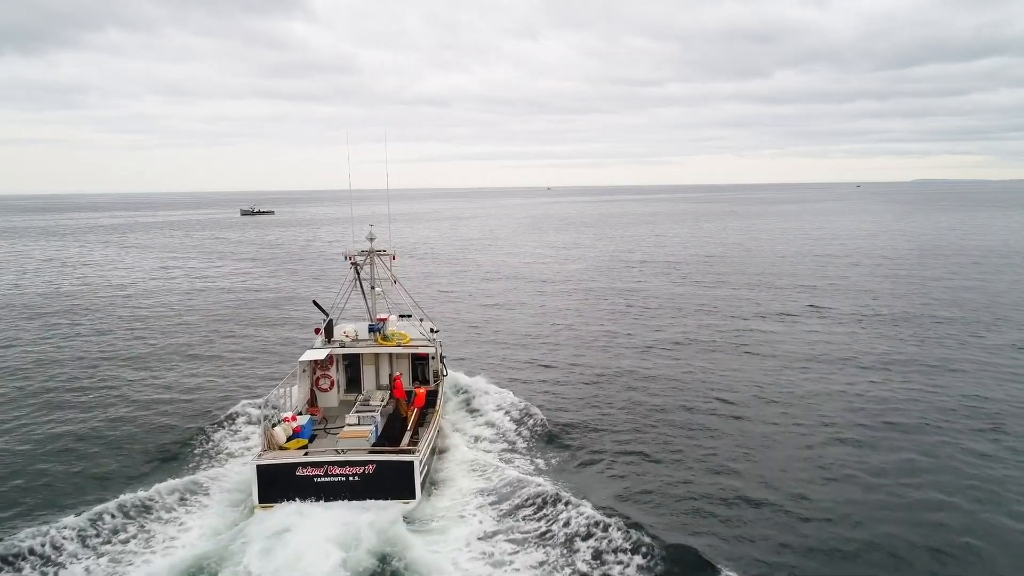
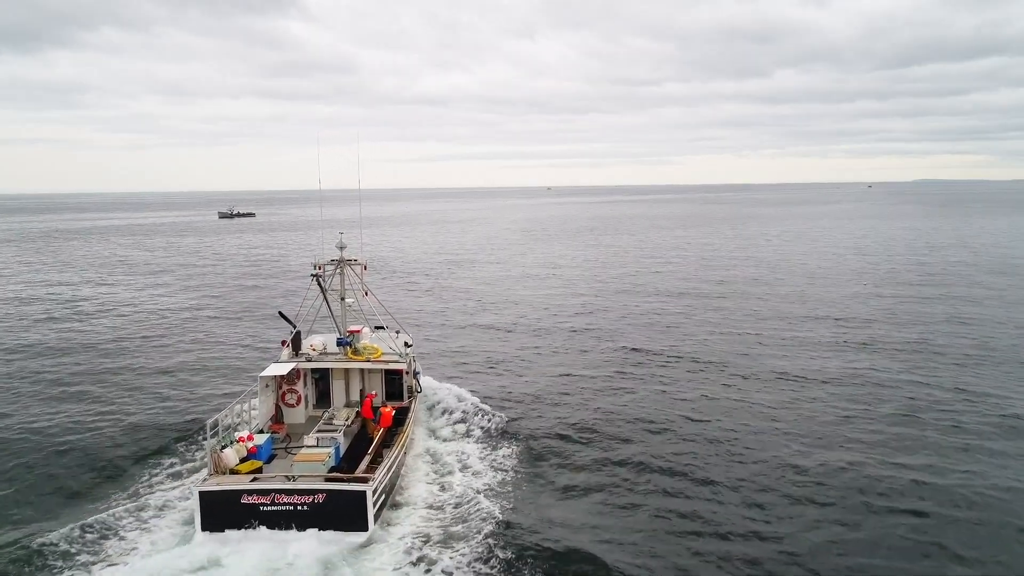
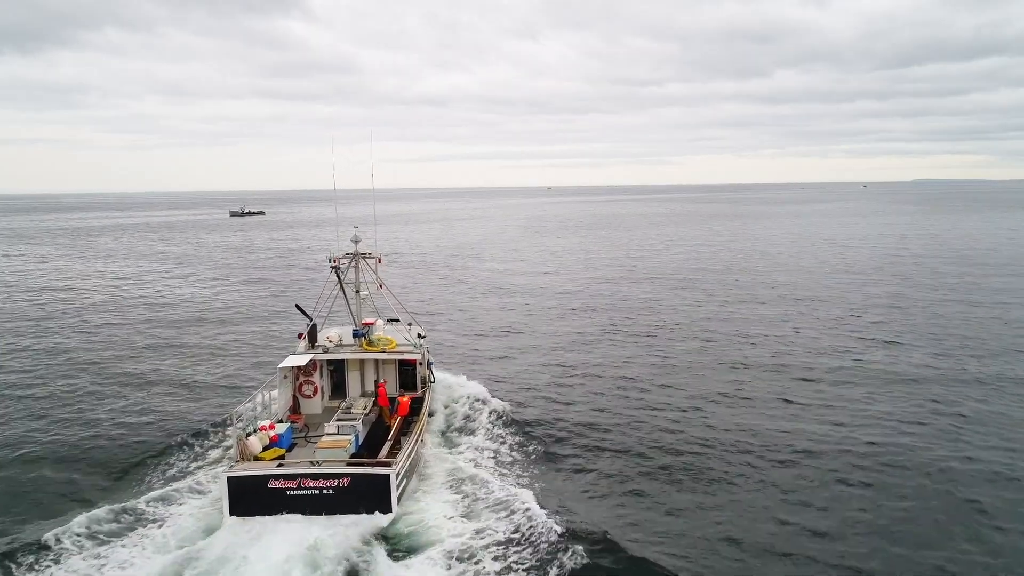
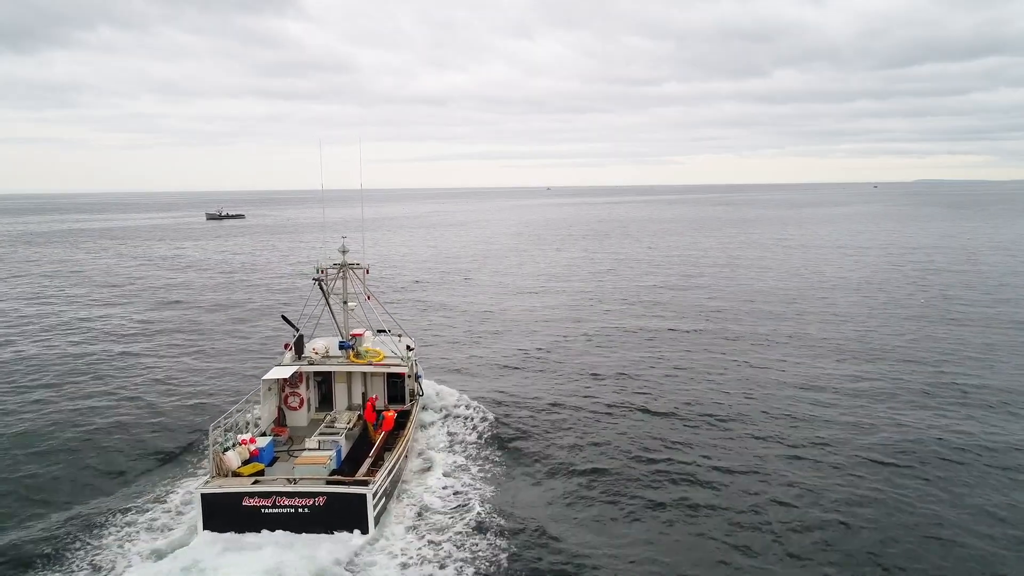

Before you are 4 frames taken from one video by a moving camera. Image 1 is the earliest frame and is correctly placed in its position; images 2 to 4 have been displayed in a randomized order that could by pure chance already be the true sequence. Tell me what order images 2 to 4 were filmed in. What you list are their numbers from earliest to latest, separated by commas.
3, 2, 4
